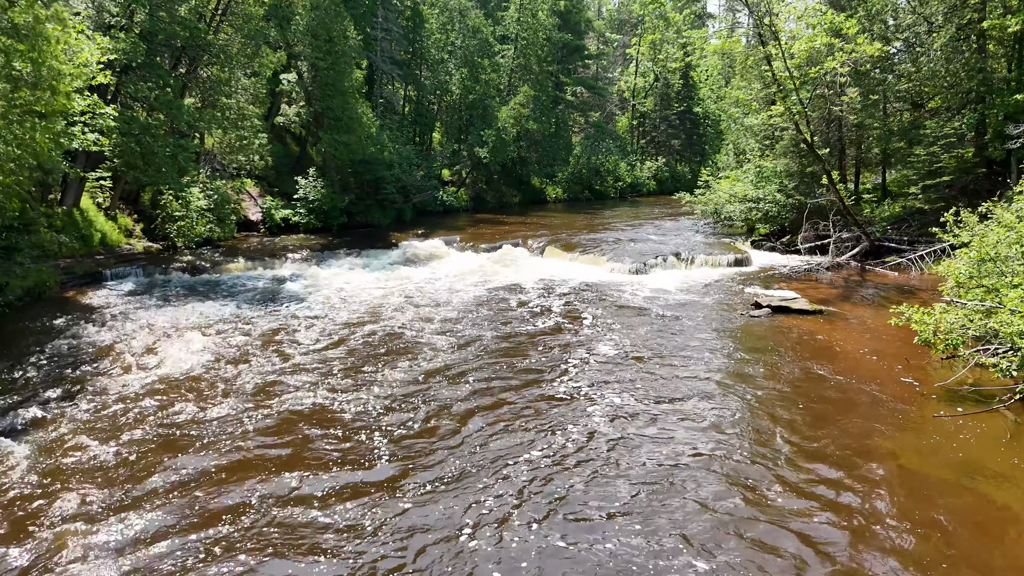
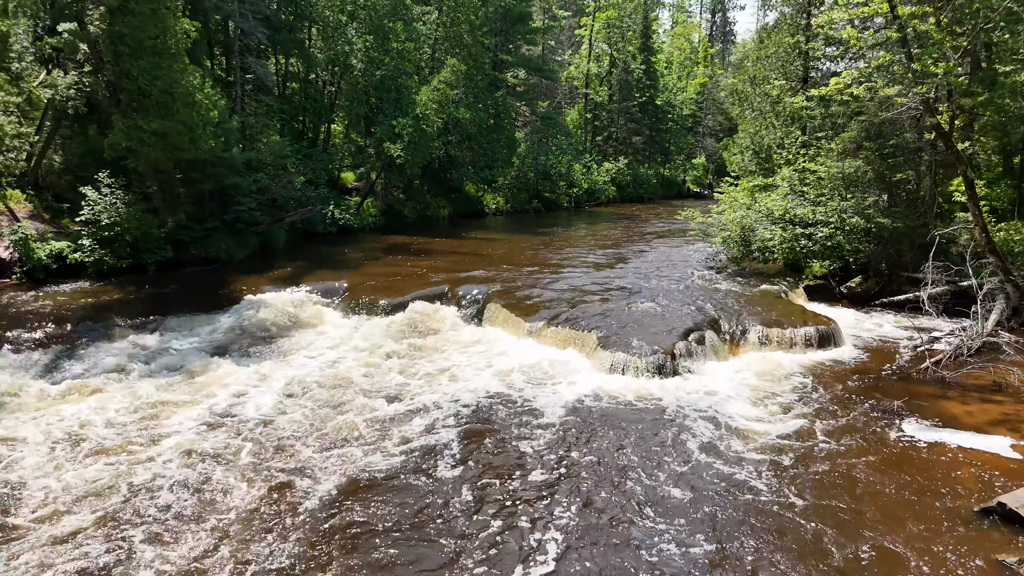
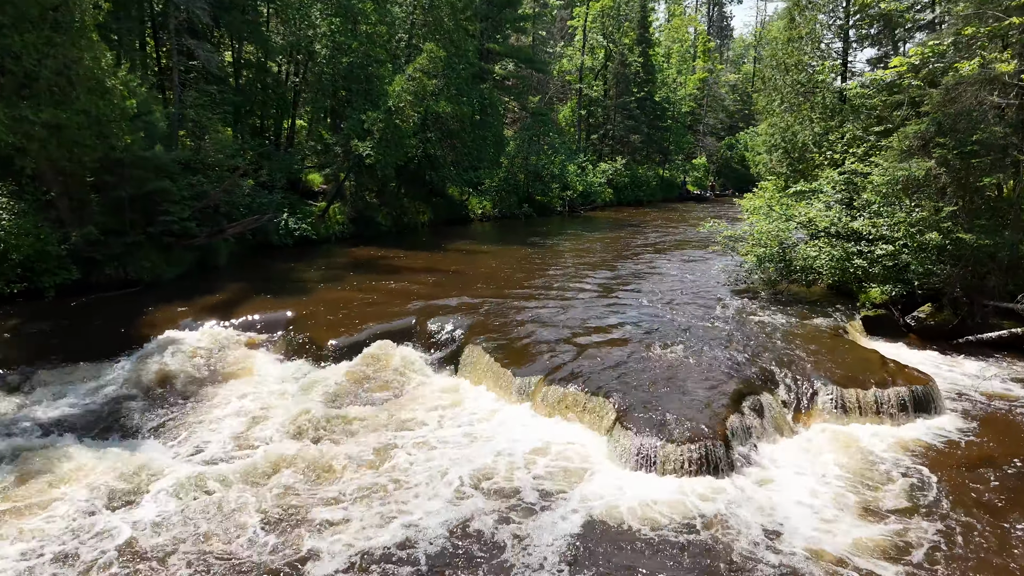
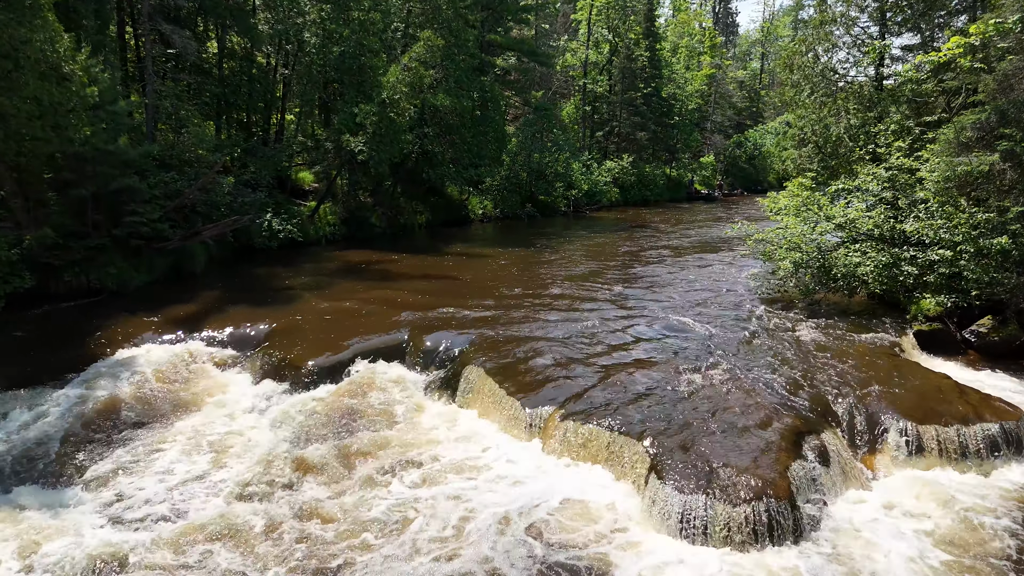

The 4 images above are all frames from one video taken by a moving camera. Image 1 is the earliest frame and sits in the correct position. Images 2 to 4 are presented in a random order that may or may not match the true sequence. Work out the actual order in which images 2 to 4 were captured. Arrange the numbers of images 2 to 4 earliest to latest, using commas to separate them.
2, 3, 4
